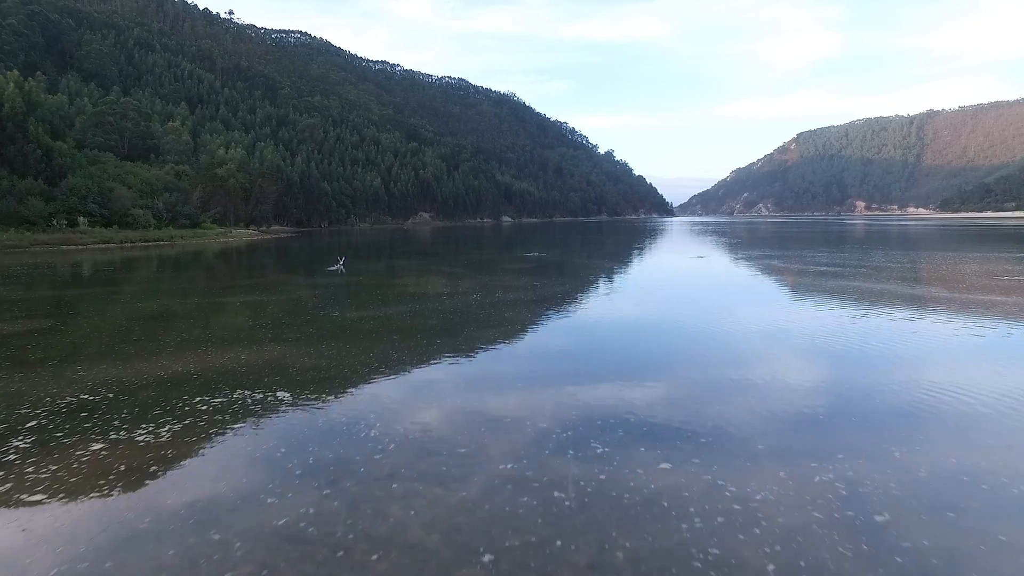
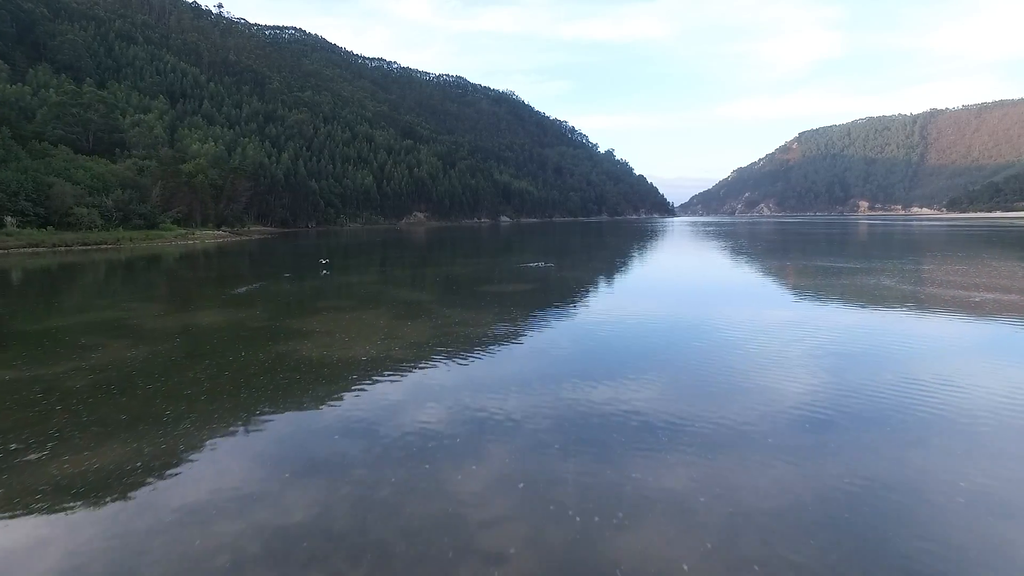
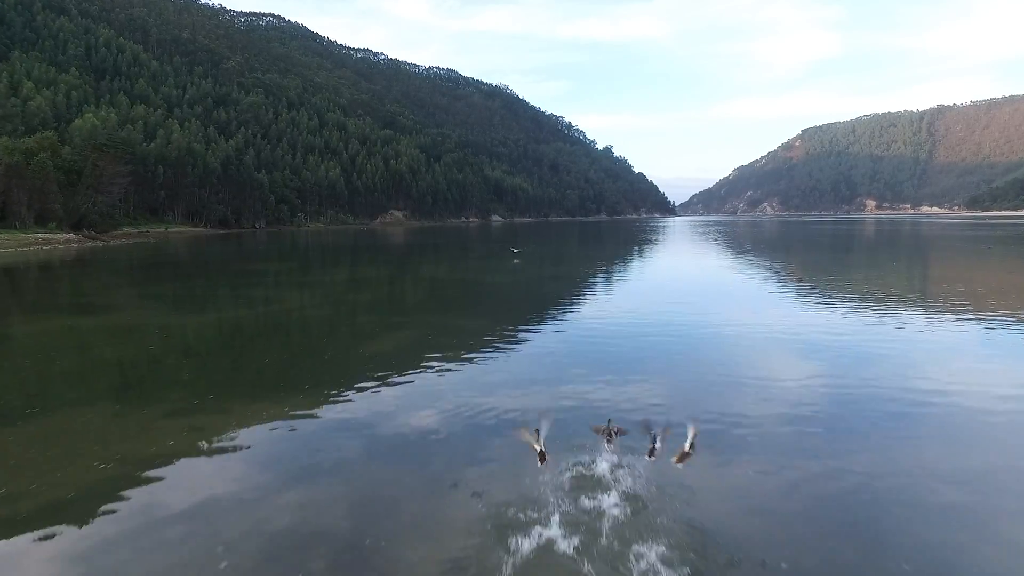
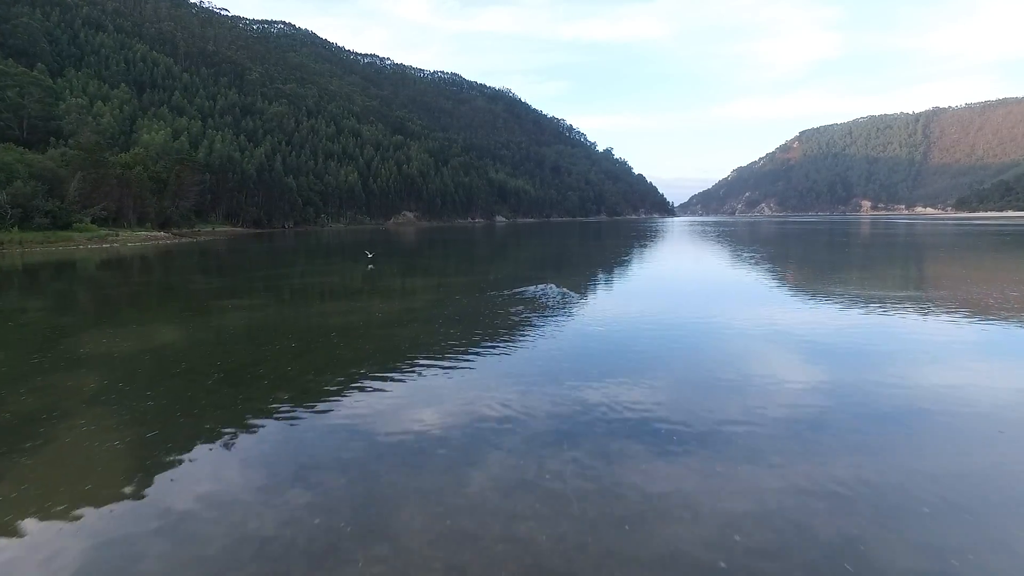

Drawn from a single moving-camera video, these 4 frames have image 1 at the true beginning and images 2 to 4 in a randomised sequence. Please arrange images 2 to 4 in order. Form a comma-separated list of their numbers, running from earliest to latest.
2, 4, 3
